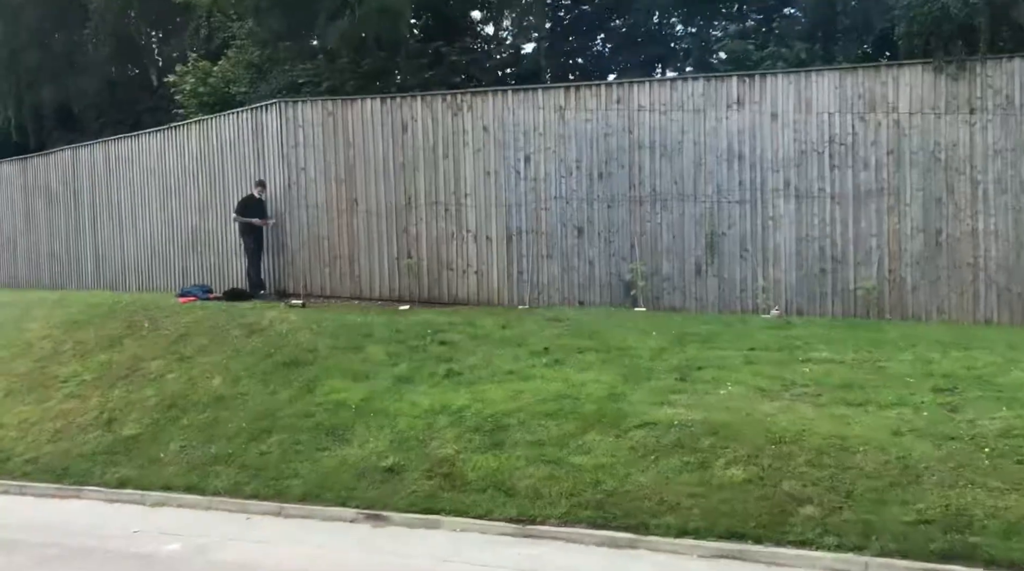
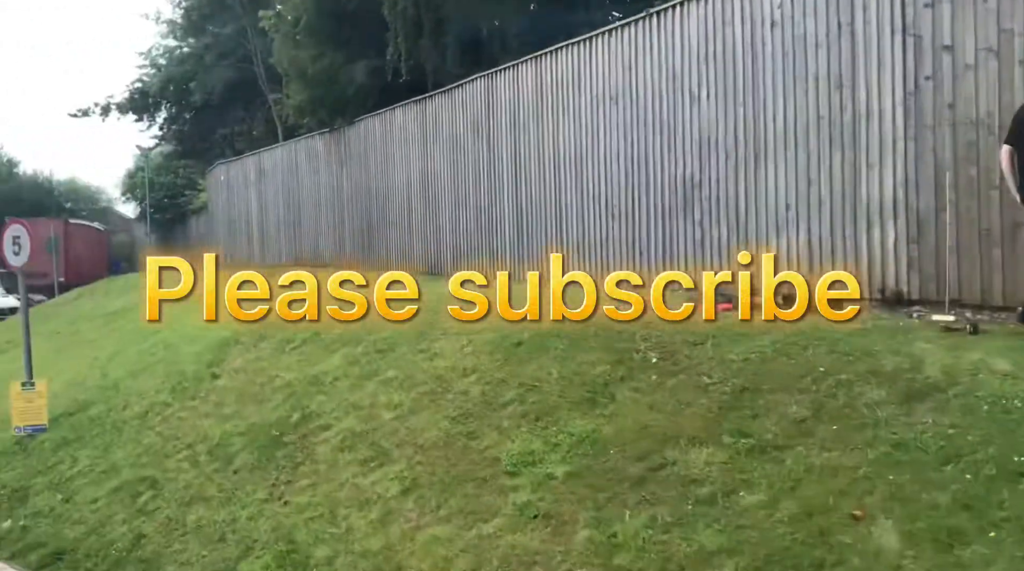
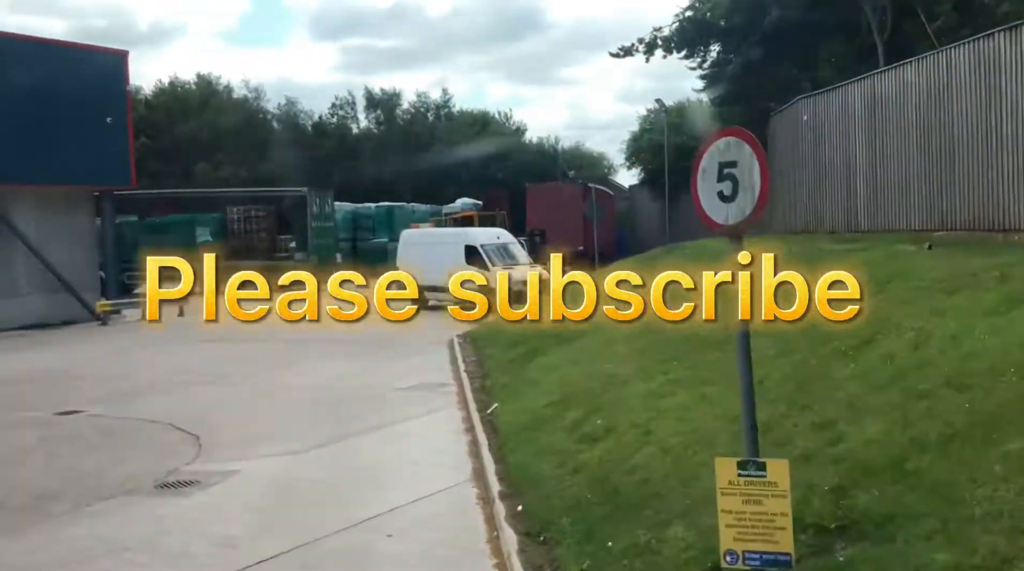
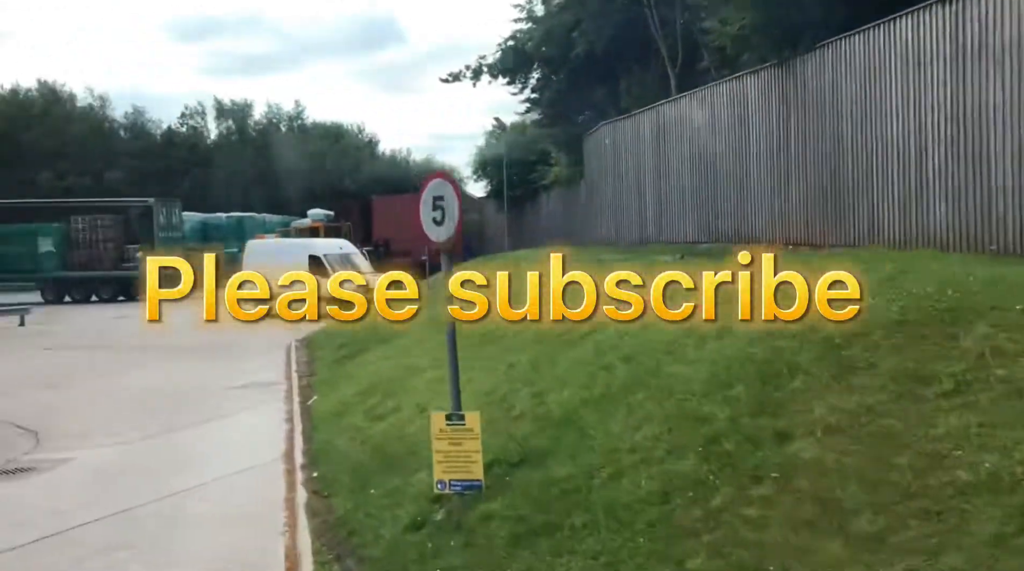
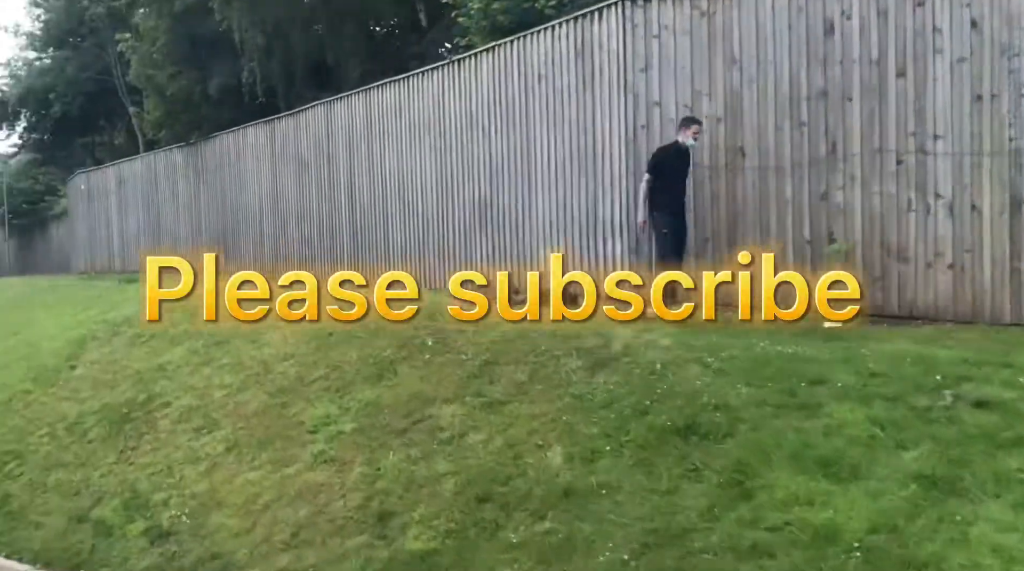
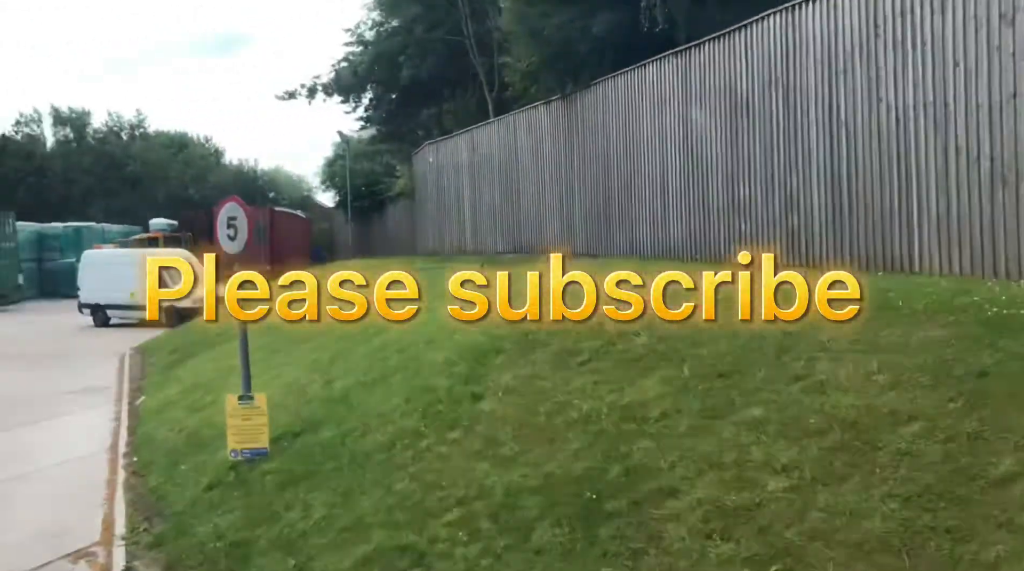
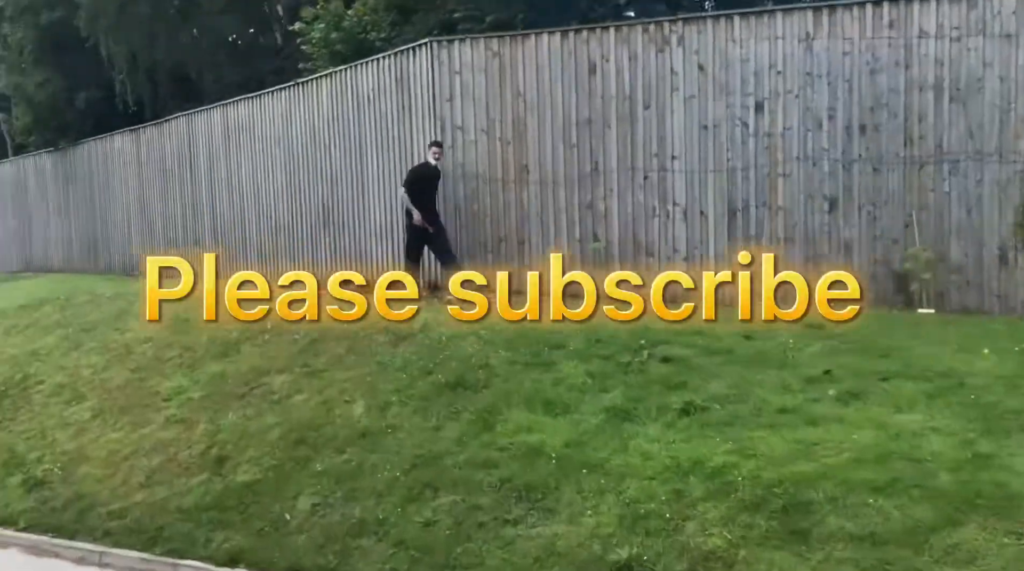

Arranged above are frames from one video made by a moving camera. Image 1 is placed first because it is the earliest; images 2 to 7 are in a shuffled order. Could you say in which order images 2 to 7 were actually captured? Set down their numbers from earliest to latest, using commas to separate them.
7, 5, 2, 6, 4, 3
